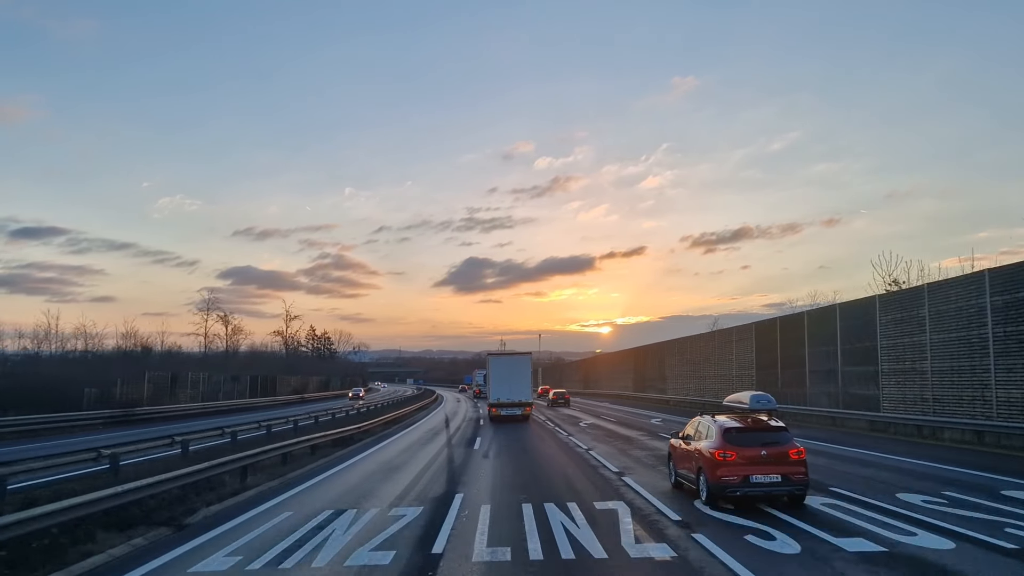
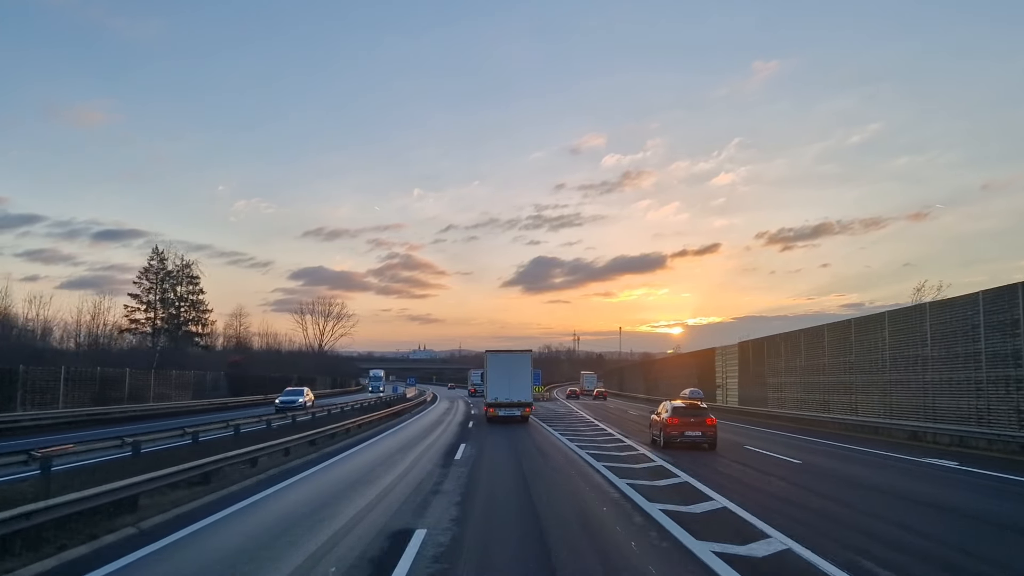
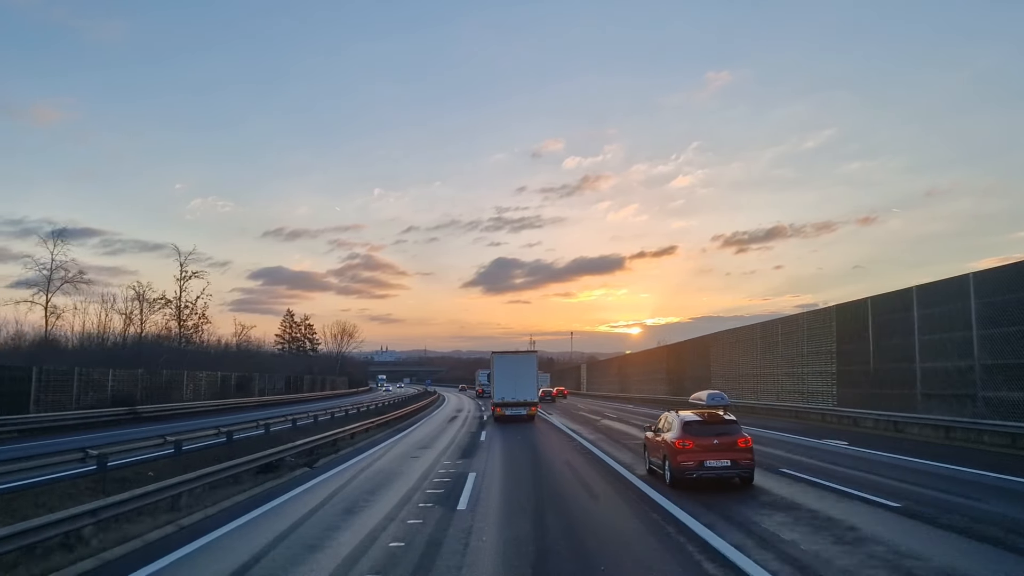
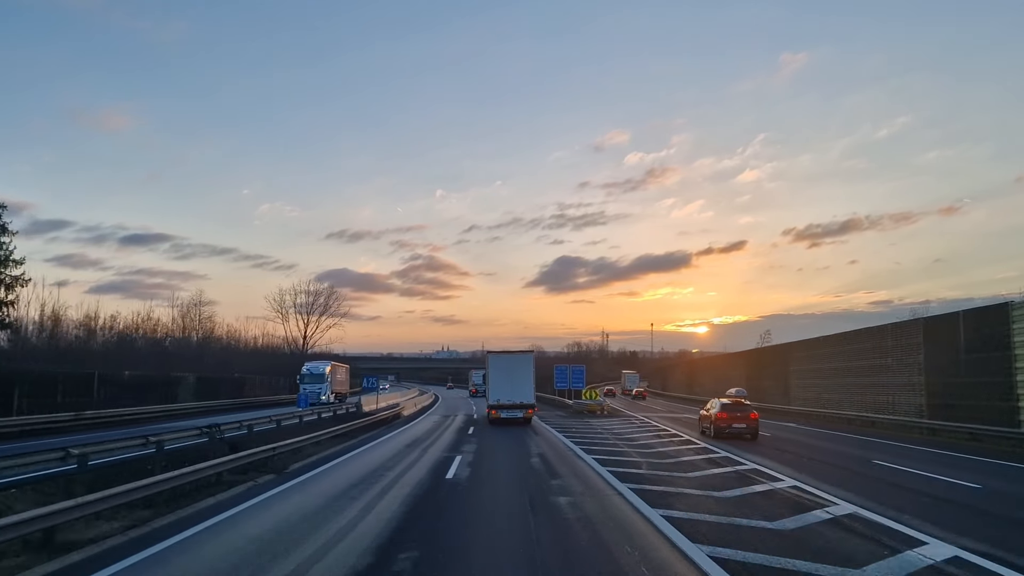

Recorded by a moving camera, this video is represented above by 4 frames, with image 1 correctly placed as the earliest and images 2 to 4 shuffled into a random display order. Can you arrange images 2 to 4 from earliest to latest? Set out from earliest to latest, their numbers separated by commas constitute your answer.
3, 2, 4
